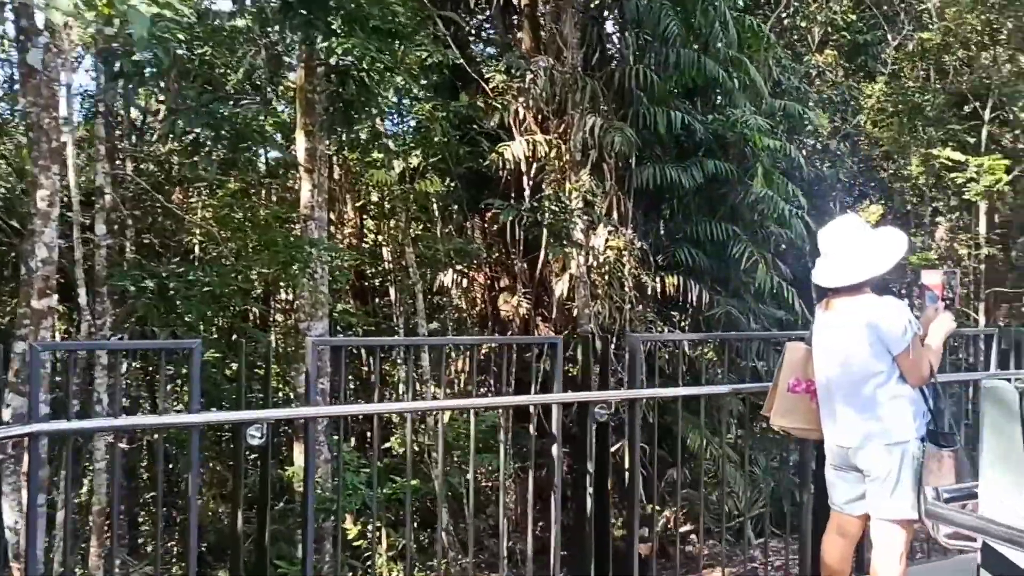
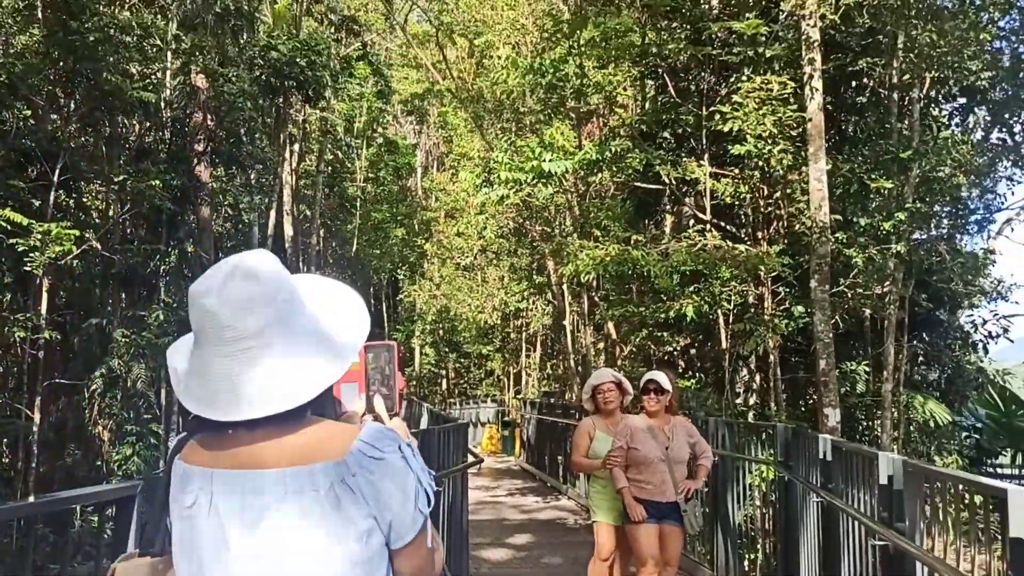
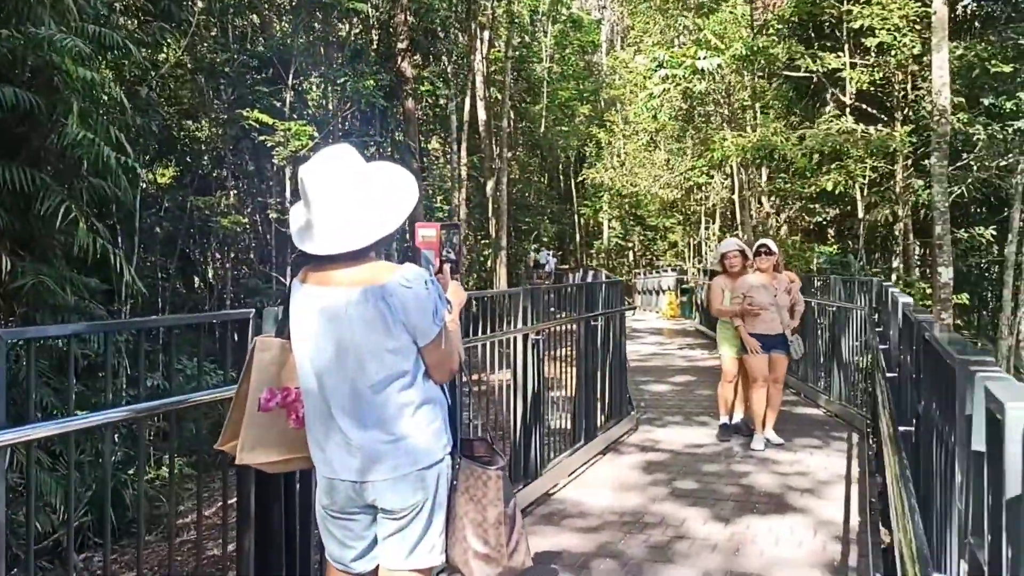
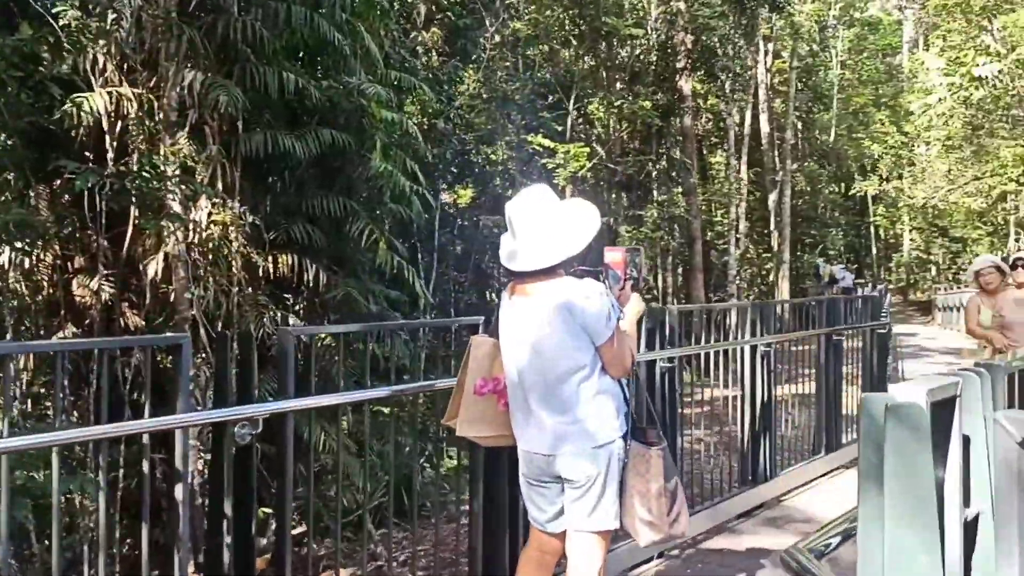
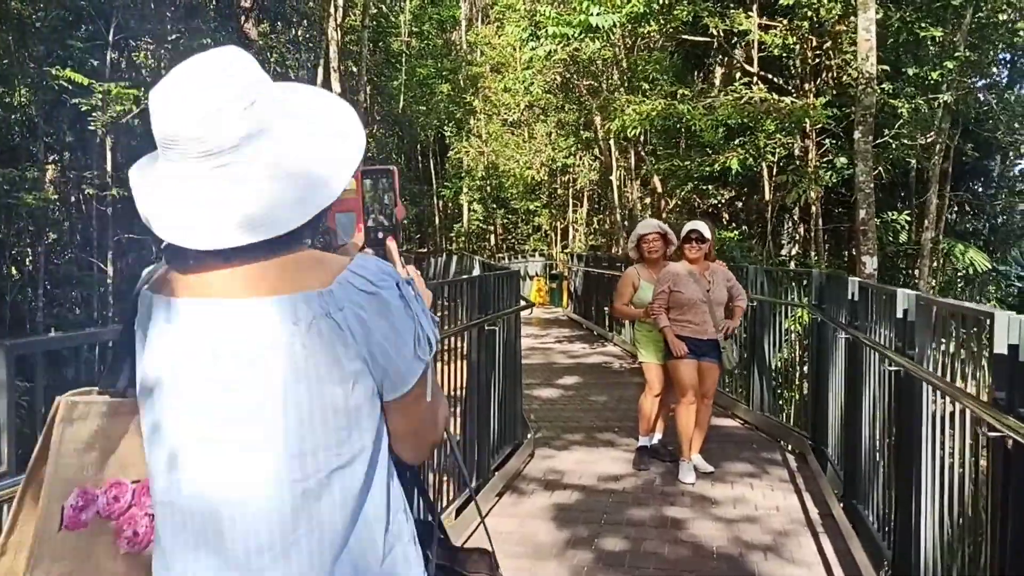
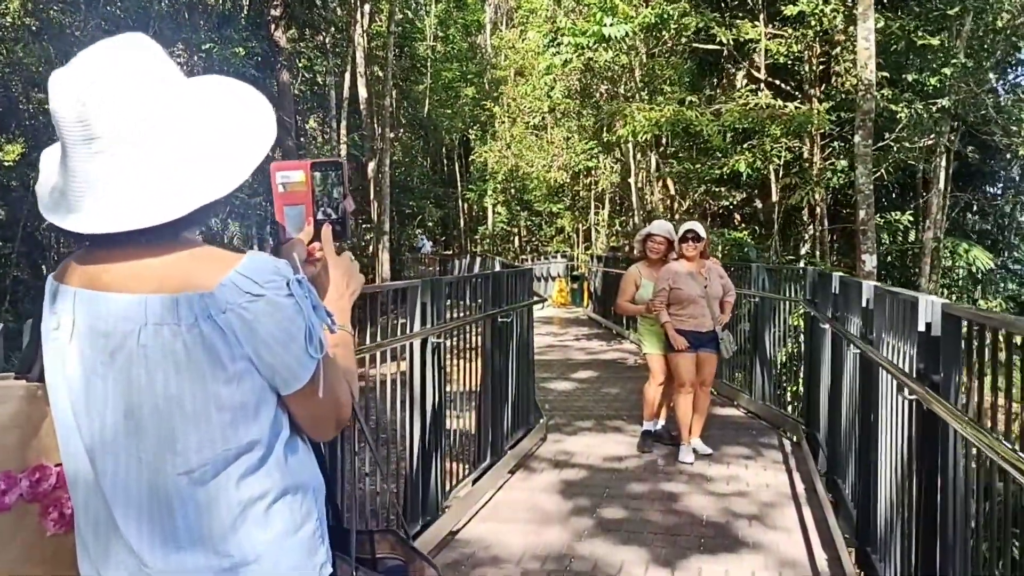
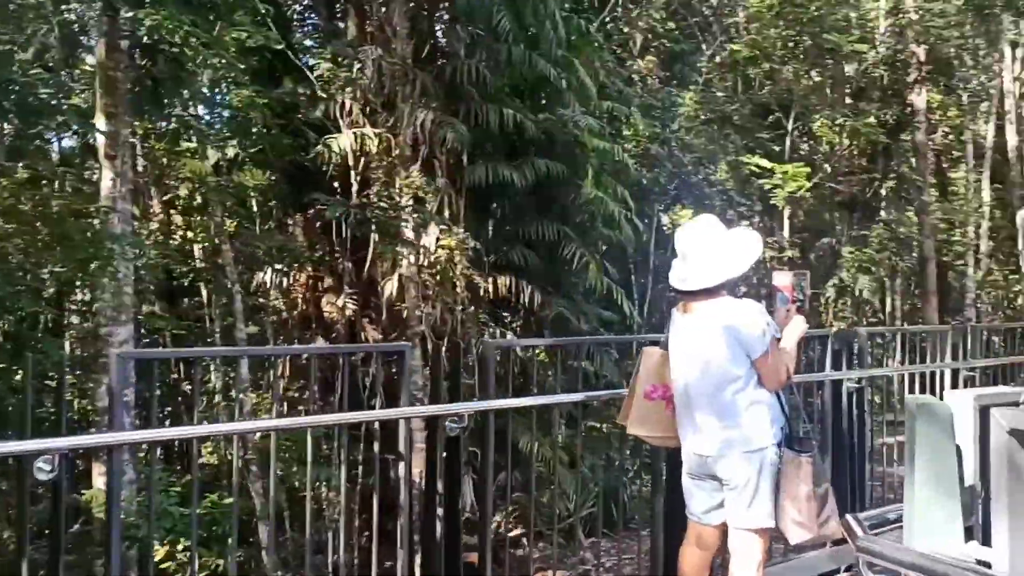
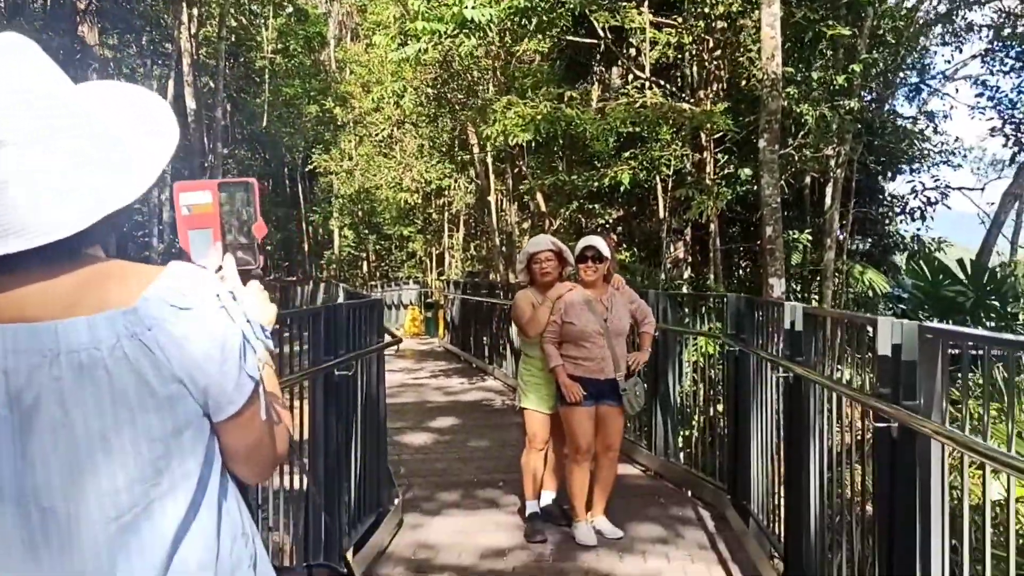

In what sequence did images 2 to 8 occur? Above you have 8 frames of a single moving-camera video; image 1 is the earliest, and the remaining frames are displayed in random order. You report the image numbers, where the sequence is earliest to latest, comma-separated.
7, 4, 3, 6, 5, 2, 8
